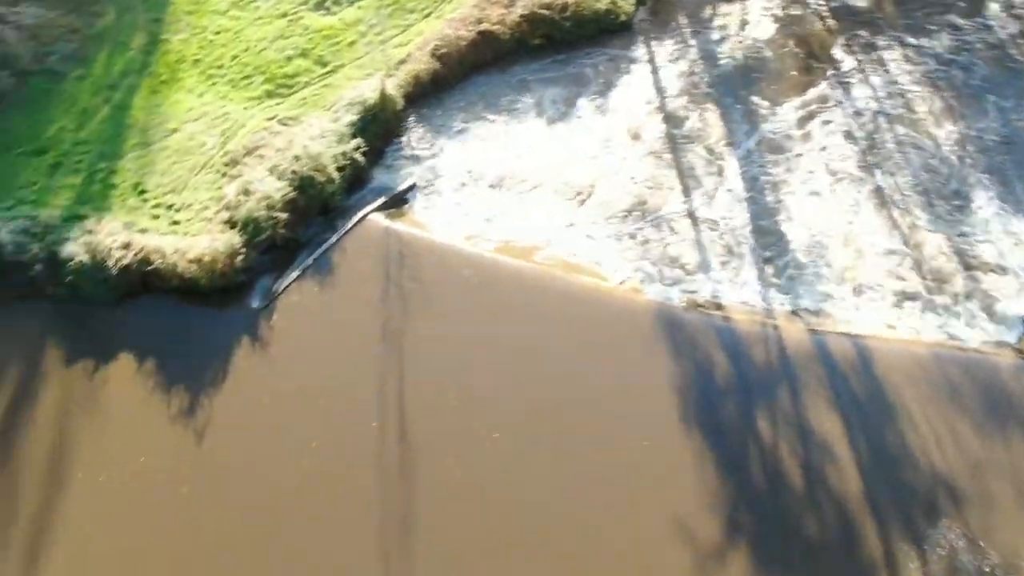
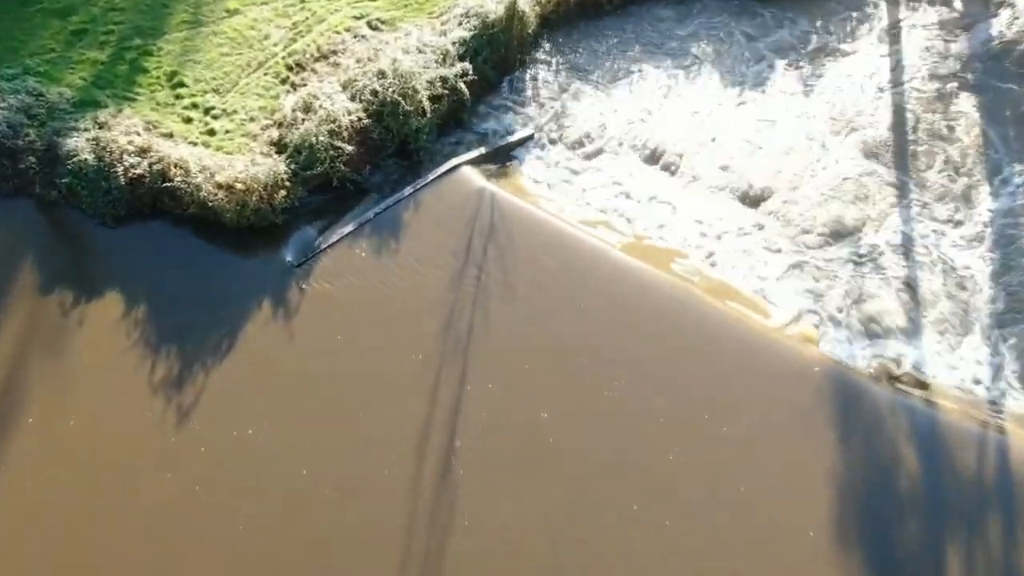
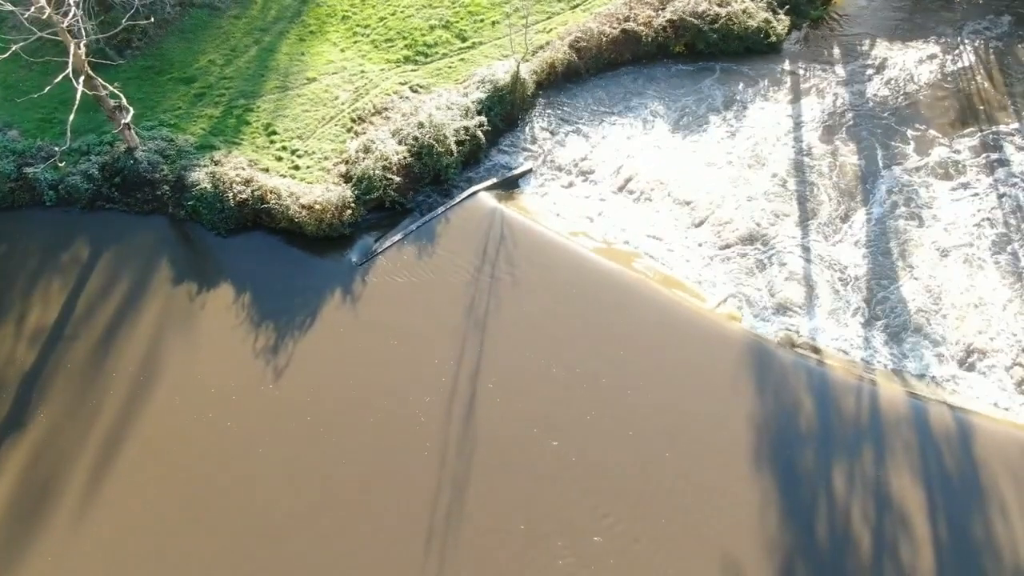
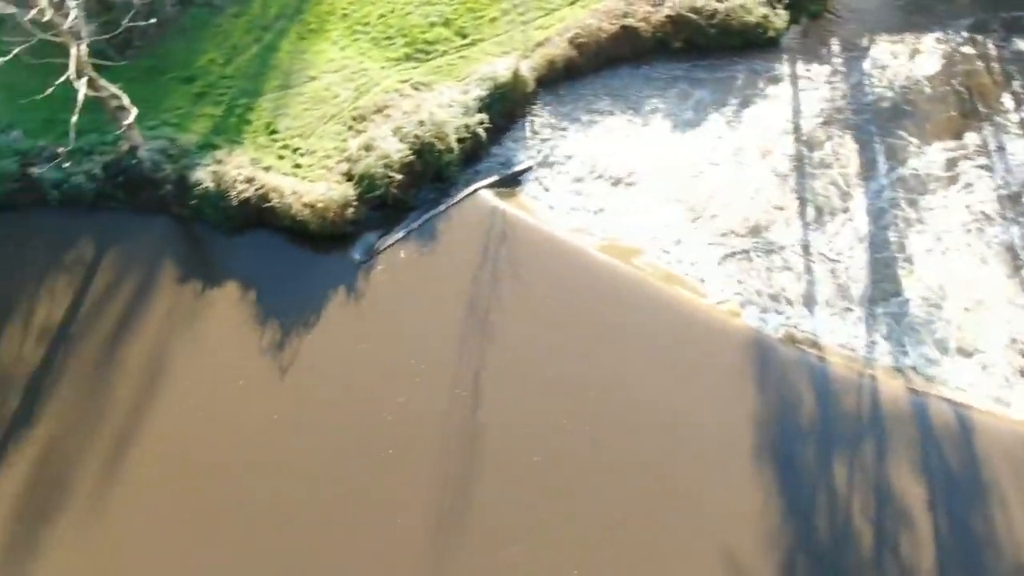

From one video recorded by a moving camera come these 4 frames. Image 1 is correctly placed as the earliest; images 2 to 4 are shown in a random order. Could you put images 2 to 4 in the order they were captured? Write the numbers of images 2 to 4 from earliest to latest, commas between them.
4, 3, 2
